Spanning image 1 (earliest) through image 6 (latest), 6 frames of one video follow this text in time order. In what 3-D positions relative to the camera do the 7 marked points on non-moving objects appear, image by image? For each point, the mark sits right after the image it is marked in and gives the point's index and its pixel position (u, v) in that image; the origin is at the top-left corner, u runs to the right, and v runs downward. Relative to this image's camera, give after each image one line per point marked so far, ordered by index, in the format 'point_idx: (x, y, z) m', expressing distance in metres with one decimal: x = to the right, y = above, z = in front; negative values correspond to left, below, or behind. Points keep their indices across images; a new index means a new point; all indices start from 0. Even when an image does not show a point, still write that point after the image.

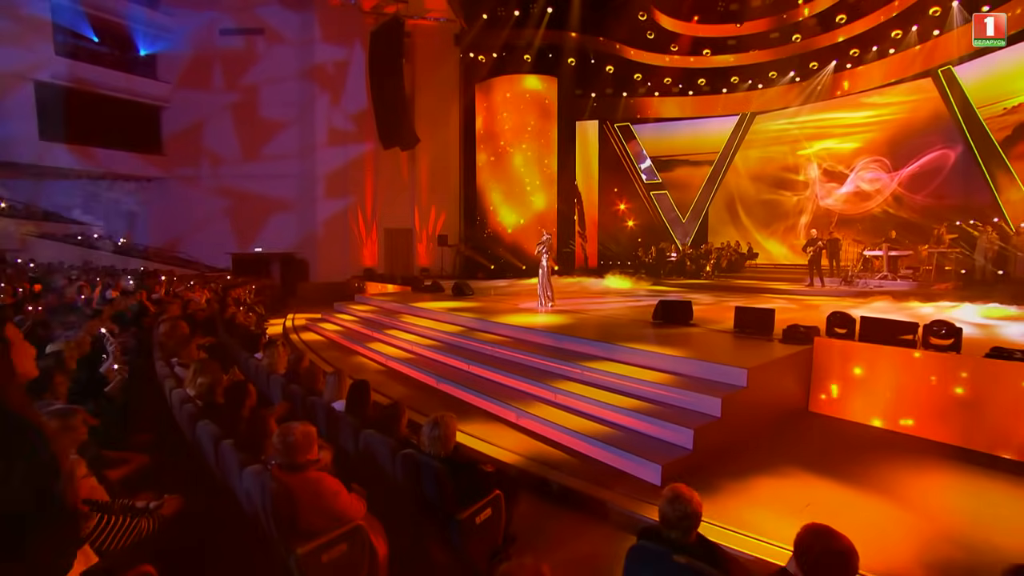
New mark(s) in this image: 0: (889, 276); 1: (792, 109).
0: (+7.8, +0.2, +11.8) m
1: (+7.6, +4.7, +14.9) m
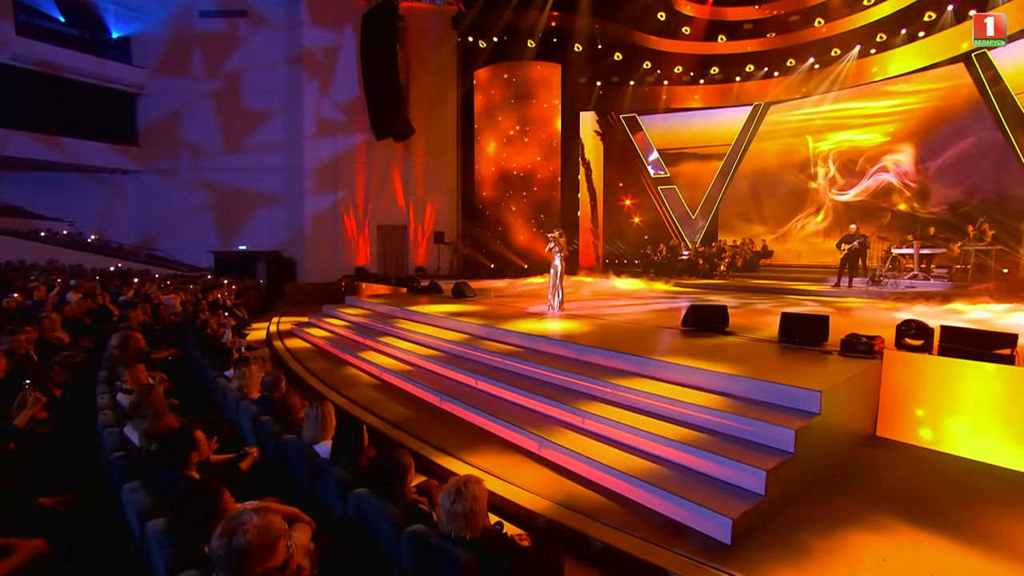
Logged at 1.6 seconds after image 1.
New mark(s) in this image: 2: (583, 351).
0: (+7.8, +0.2, +11.0) m
1: (+7.6, +4.7, +14.1) m
2: (+0.7, -0.7, +5.8) m
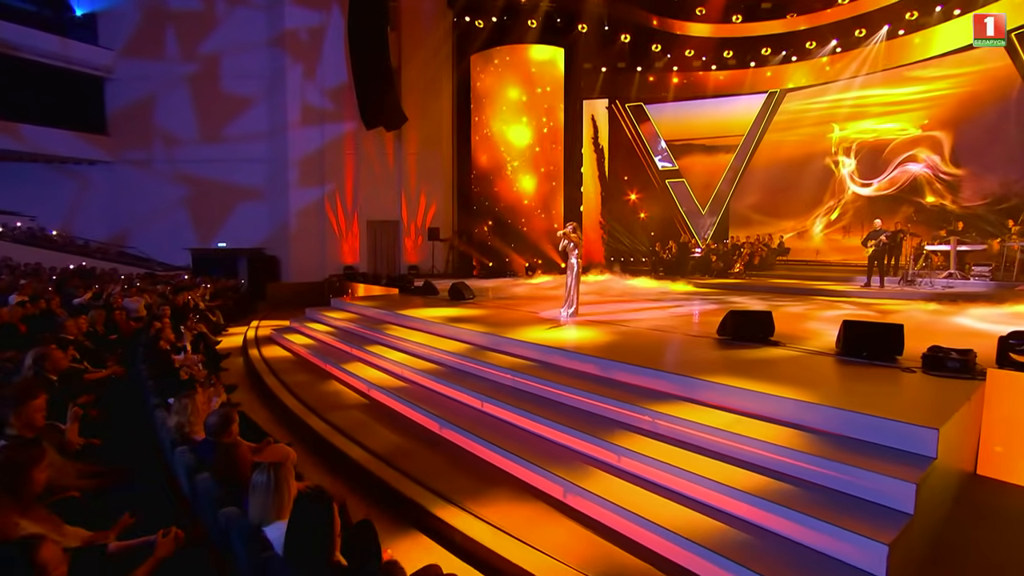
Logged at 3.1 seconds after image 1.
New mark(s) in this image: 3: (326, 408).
0: (+7.9, +0.2, +10.2) m
1: (+7.6, +4.7, +13.2) m
2: (+0.8, -0.7, +4.9) m
3: (-1.8, -1.2, +5.7) m
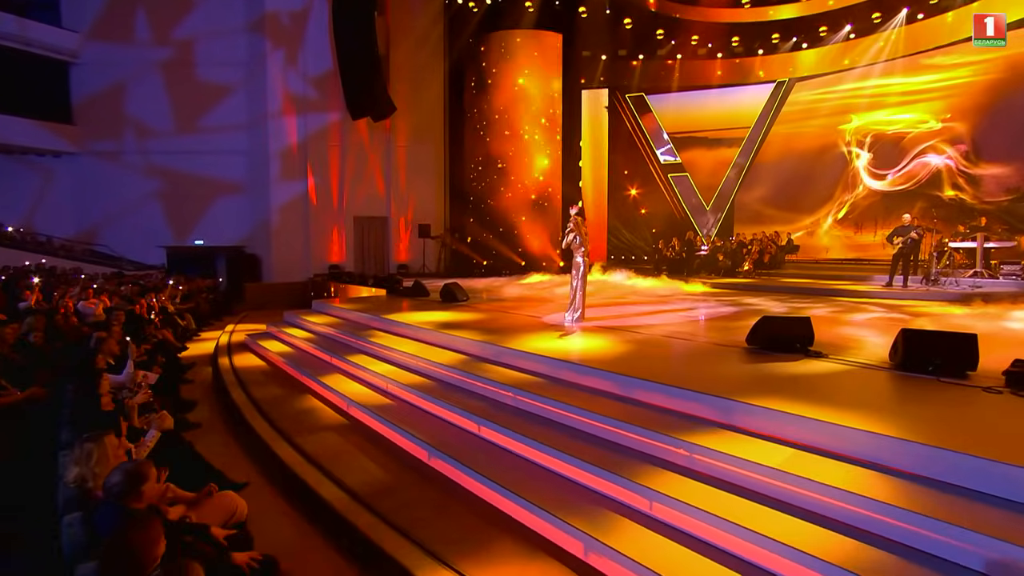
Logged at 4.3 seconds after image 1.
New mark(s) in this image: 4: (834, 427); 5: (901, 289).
0: (+7.8, +0.2, +9.5) m
1: (+7.5, +4.7, +12.5) m
2: (+0.9, -0.7, +4.2) m
3: (-1.8, -1.2, +4.9) m
4: (+1.7, -0.7, +3.1) m
5: (+6.2, 0.0, +9.3) m
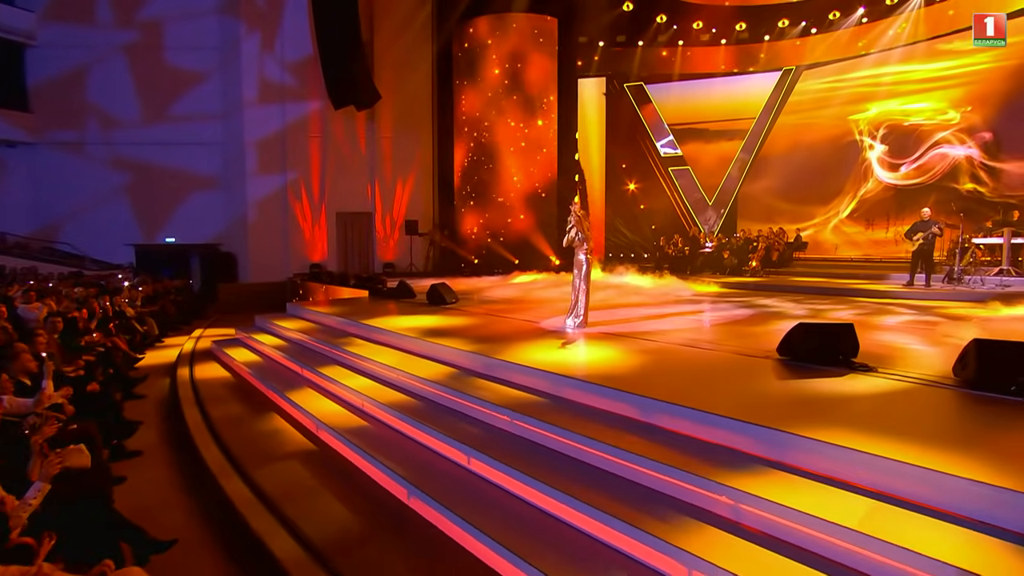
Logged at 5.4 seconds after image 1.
0: (+7.7, +0.2, +8.9) m
1: (+7.4, +4.8, +11.9) m
2: (+0.8, -0.7, +3.5) m
3: (-1.8, -1.2, +4.1) m
4: (+1.7, -0.8, +2.4) m
5: (+6.1, 0.0, +8.6) m
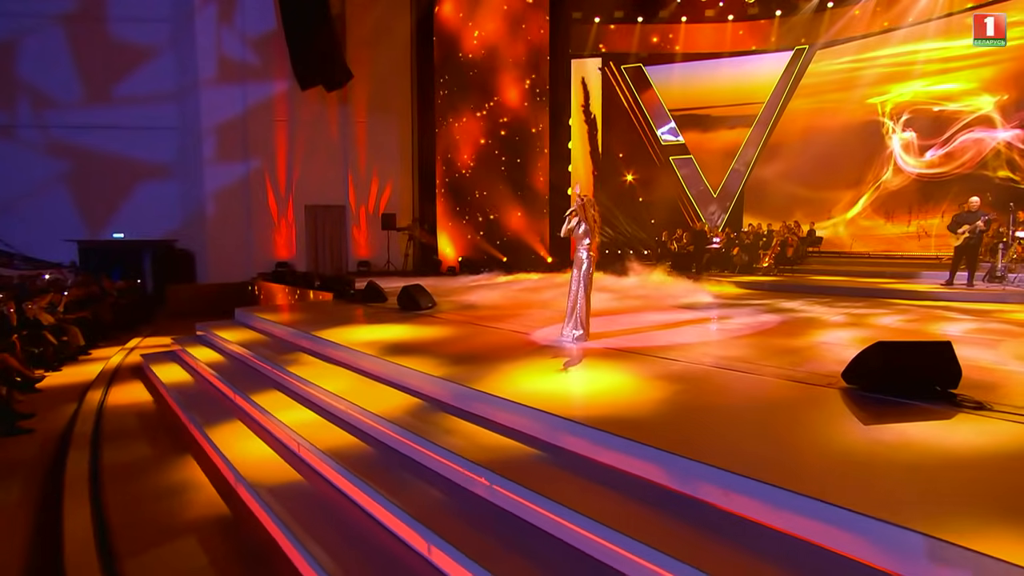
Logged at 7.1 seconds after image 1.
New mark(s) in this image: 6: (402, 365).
0: (+7.5, +0.2, +7.9) m
1: (+7.1, +4.8, +10.8) m
2: (+0.8, -0.8, +2.3) m
3: (-1.9, -1.3, +3.0) m
4: (+1.7, -0.8, +1.3) m
5: (+6.0, 0.0, +7.6) m
6: (-0.7, -0.5, +3.9) m
